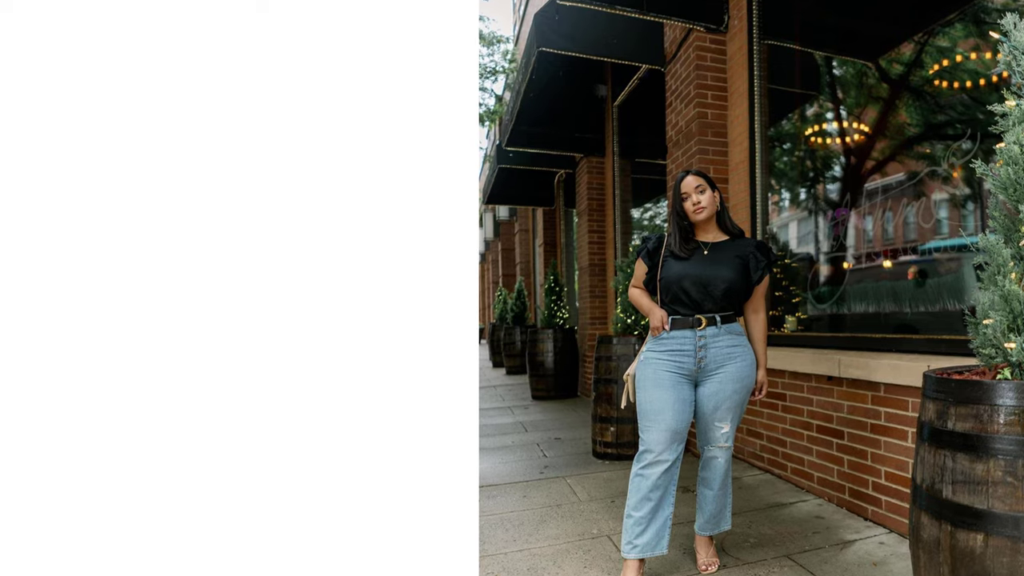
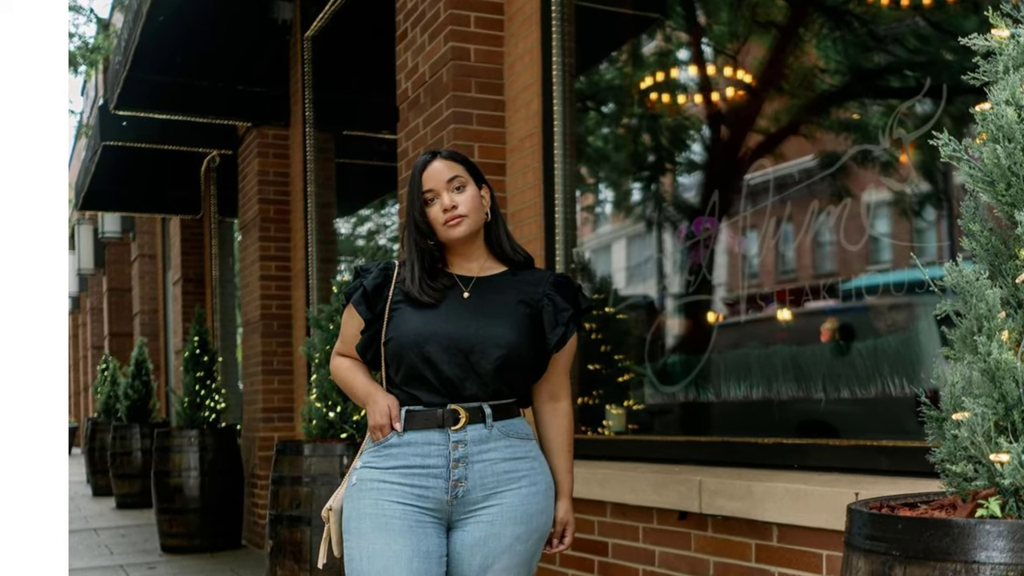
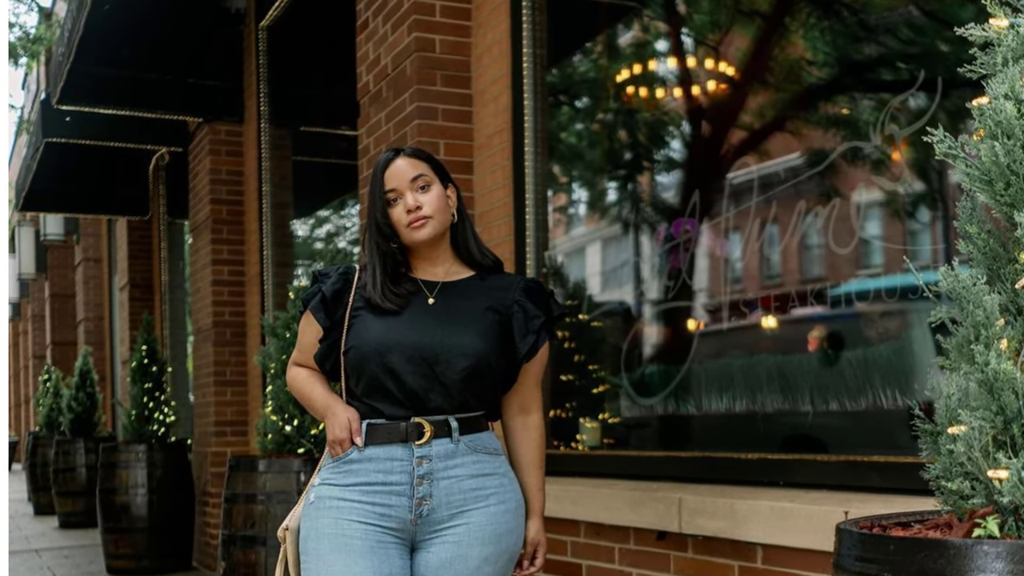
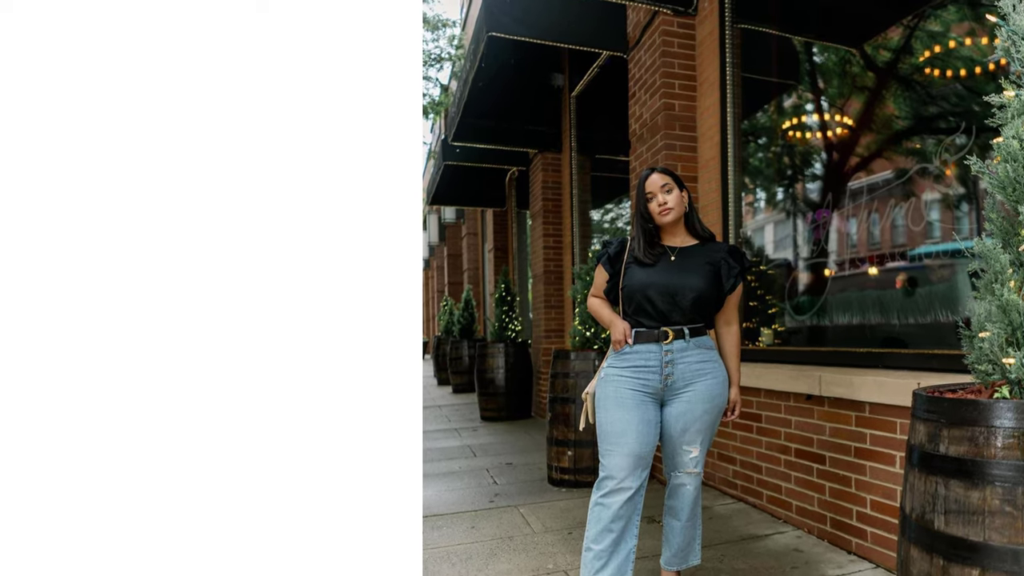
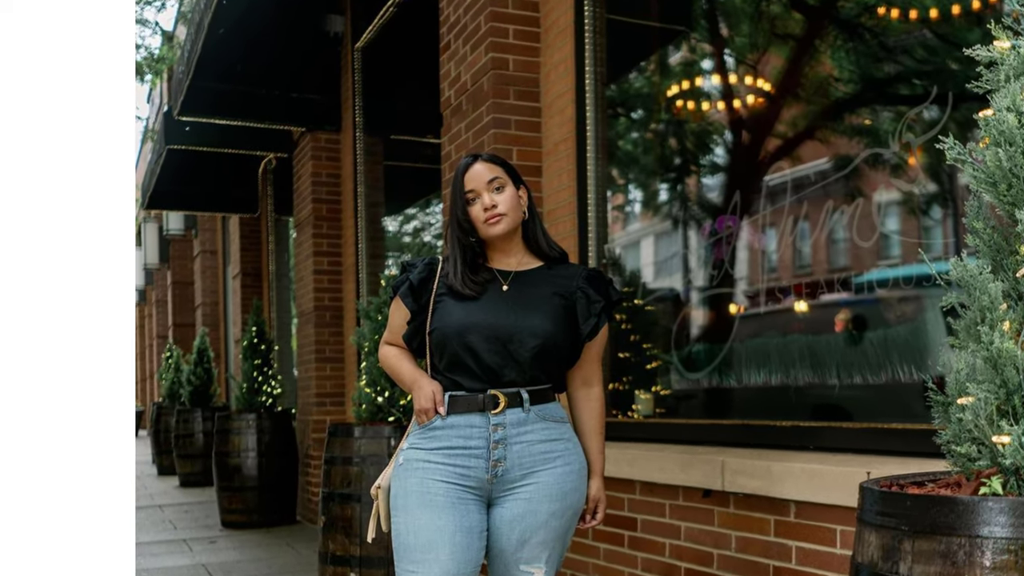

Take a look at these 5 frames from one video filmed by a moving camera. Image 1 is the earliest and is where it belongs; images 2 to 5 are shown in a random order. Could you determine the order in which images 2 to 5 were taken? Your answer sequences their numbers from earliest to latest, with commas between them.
4, 5, 2, 3
